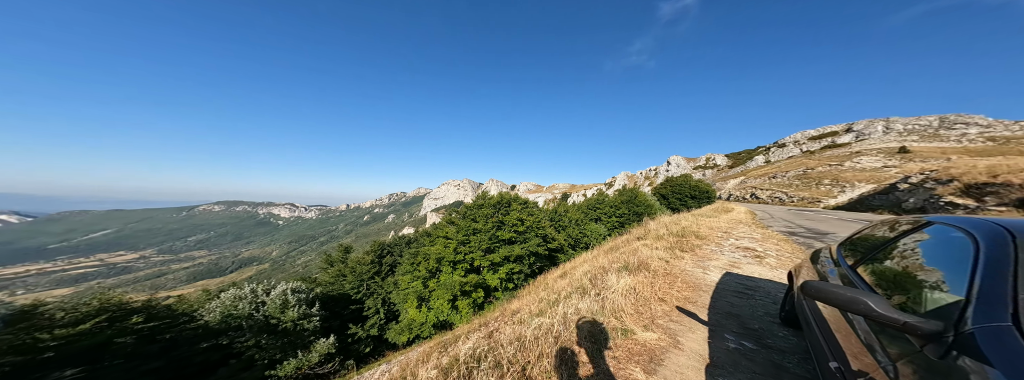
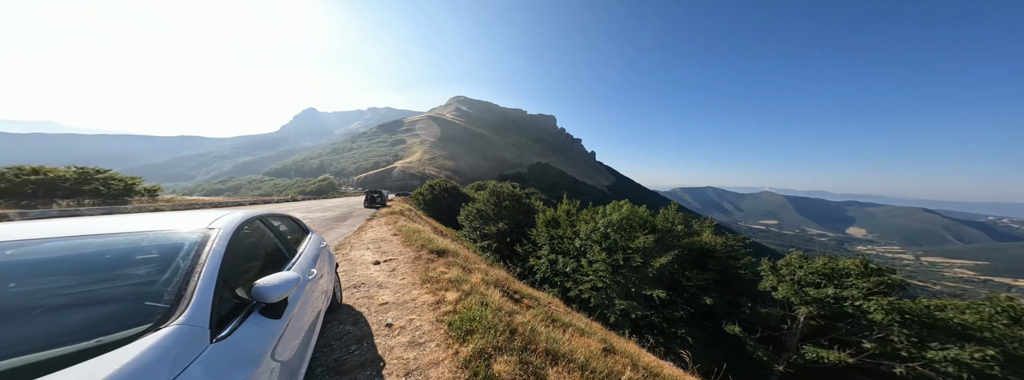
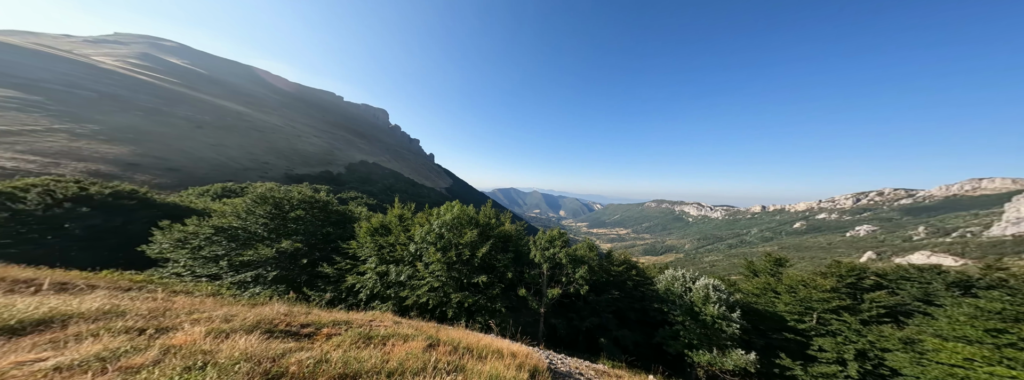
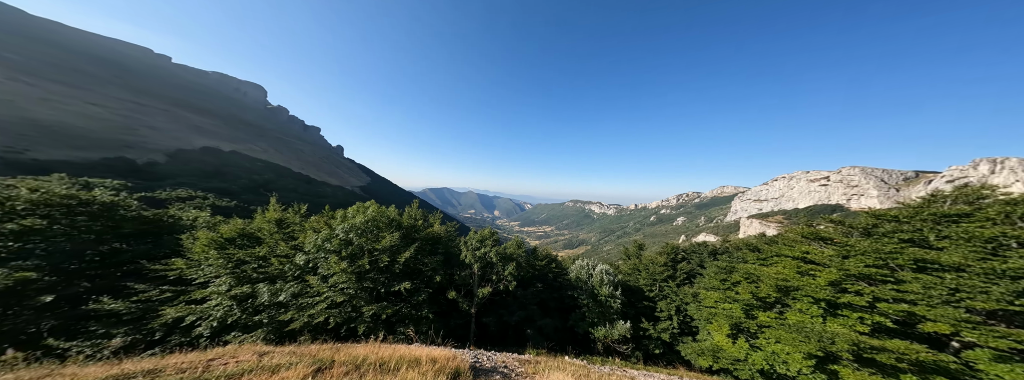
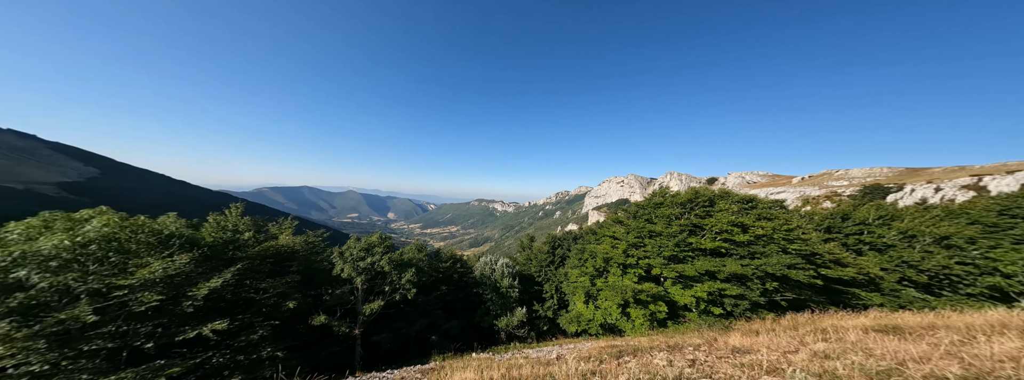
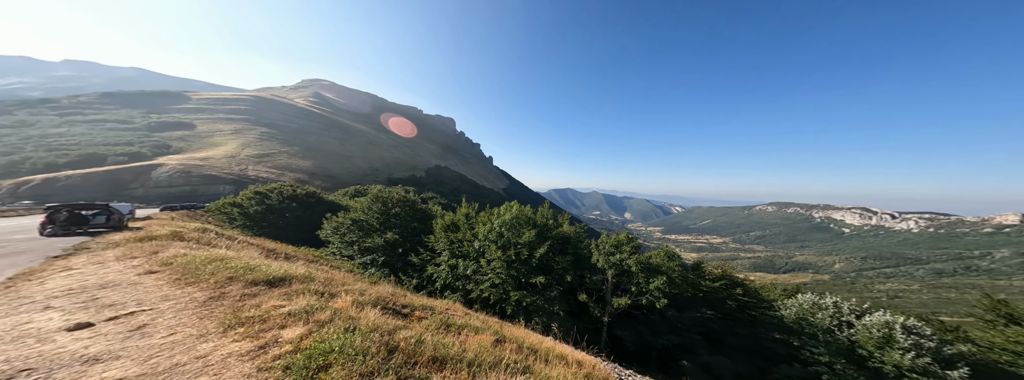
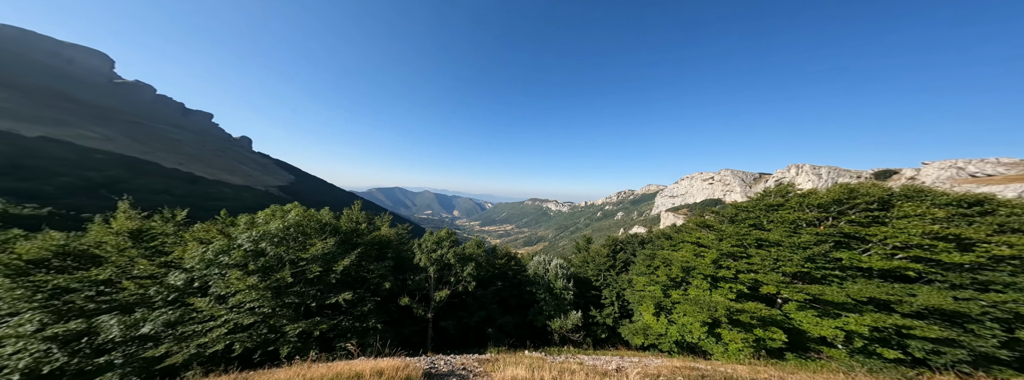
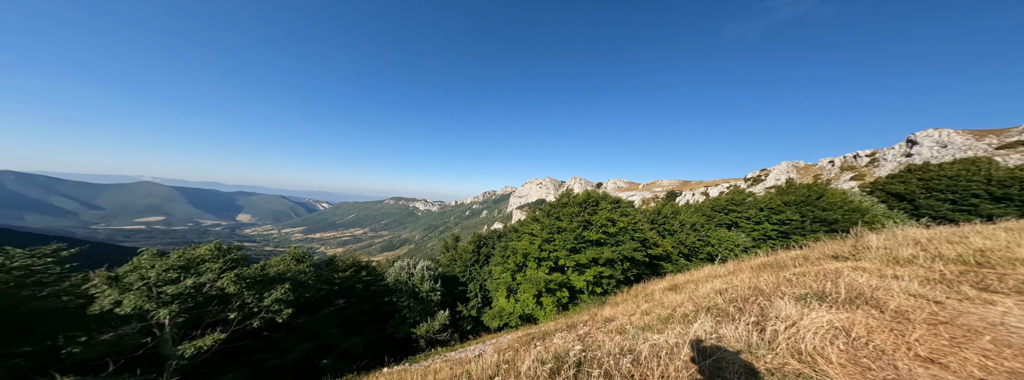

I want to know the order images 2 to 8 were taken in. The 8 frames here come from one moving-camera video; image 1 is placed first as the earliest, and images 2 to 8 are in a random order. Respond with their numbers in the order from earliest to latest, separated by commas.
8, 5, 7, 4, 3, 6, 2
